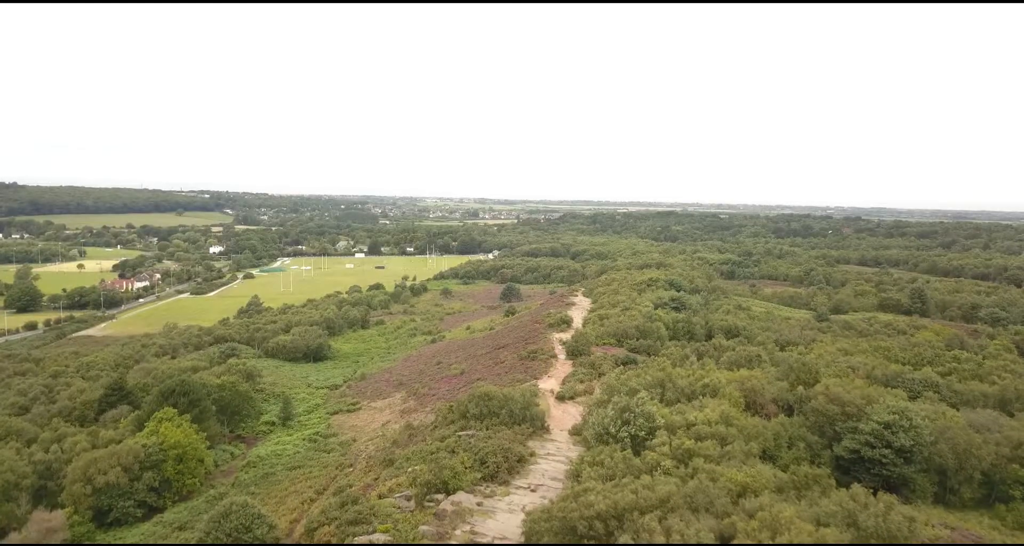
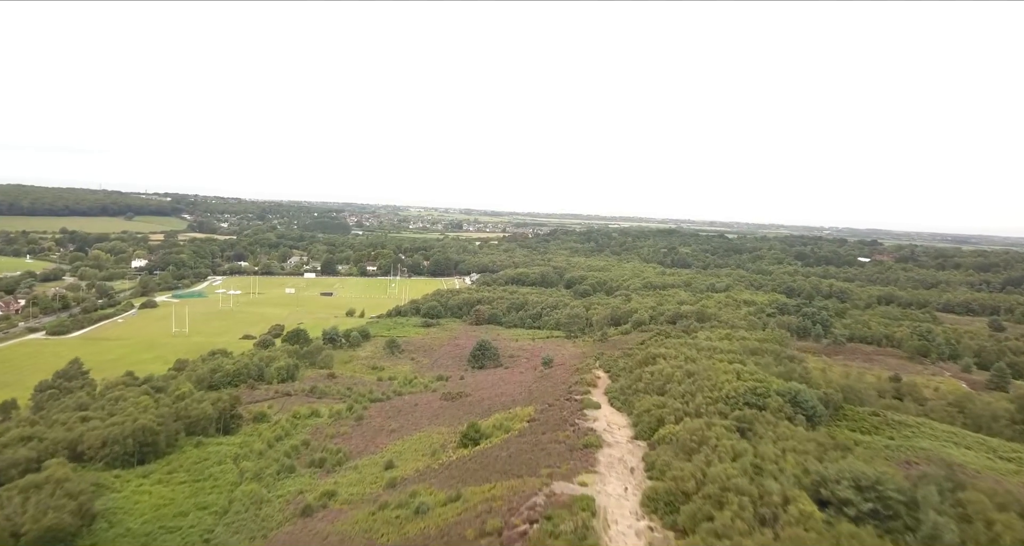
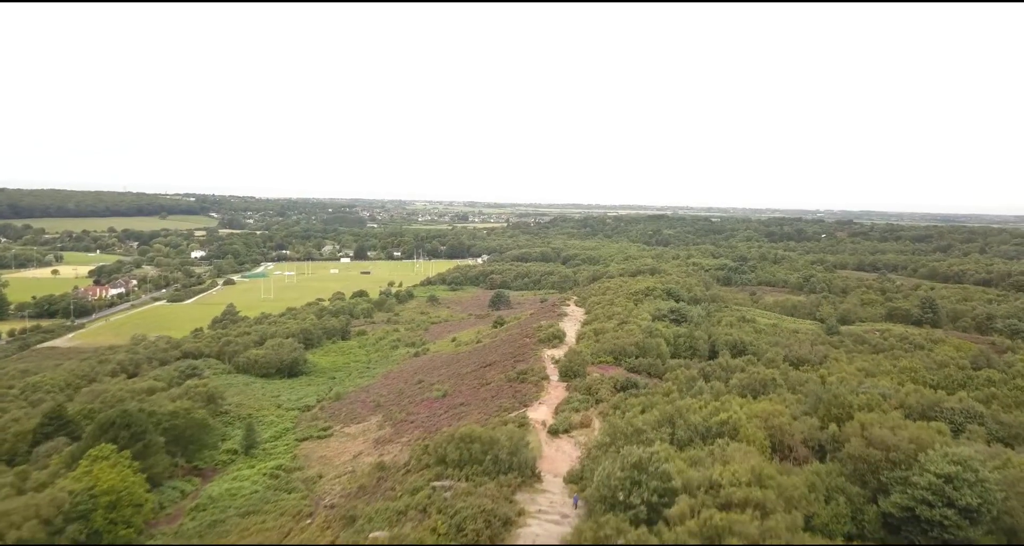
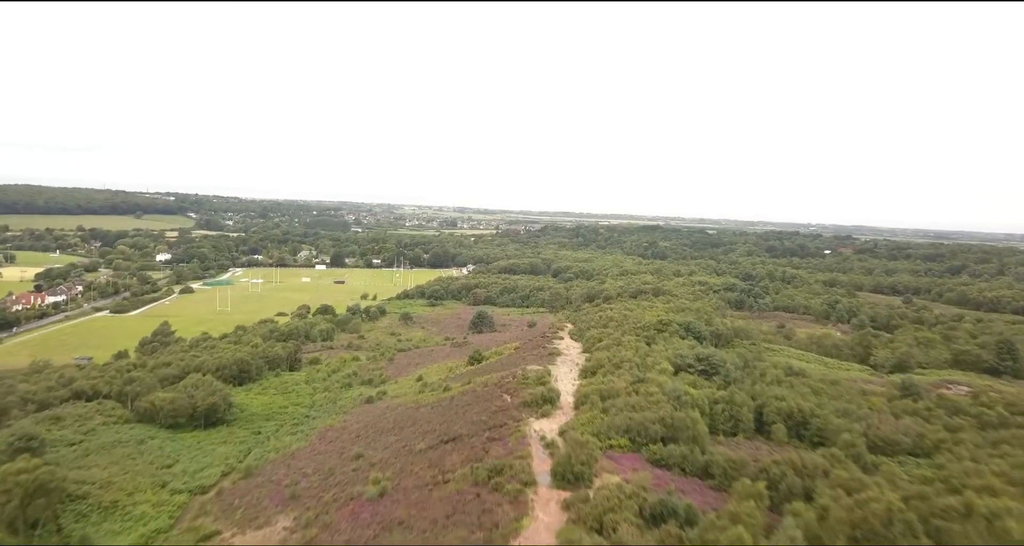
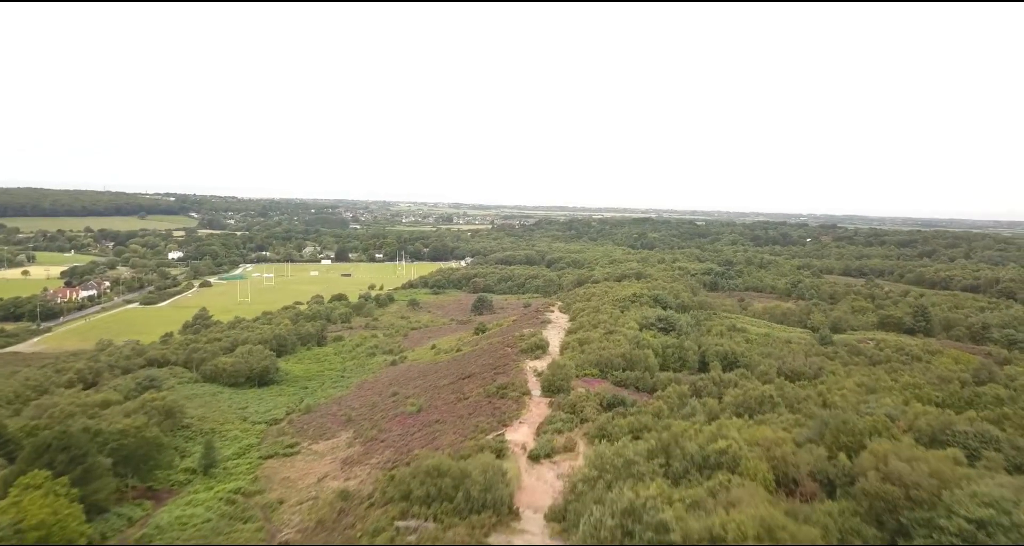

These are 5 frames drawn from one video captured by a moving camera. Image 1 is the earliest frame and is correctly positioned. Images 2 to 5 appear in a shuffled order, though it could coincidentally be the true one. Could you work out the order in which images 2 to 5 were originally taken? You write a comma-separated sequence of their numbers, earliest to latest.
3, 5, 4, 2
